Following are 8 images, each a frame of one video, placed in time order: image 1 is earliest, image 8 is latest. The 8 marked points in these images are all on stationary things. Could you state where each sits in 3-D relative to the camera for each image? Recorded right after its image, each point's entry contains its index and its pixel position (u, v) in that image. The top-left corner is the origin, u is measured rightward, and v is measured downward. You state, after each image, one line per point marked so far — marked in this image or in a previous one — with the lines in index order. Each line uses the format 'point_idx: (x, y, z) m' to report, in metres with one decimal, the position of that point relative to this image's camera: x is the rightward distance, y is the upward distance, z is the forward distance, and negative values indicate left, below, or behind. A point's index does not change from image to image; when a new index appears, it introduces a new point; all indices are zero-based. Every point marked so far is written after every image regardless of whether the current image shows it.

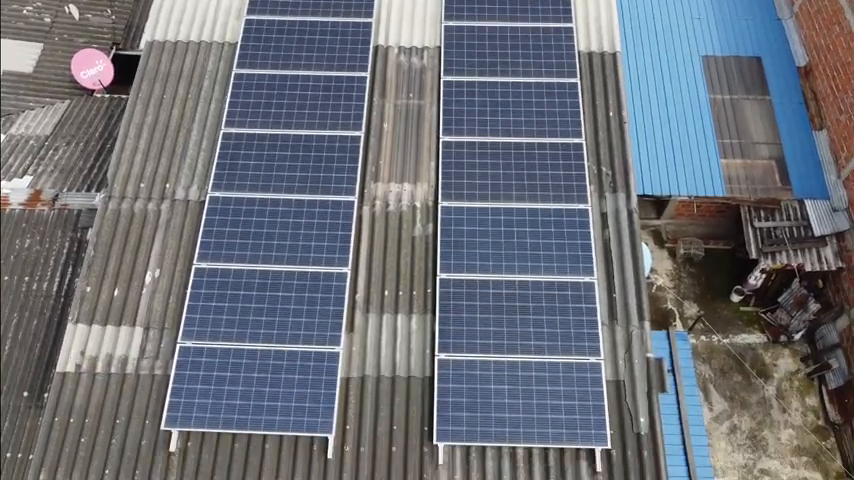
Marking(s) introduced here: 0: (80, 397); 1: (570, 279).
0: (-4.7, -2.1, +9.3) m
1: (+2.1, -0.6, +9.9) m
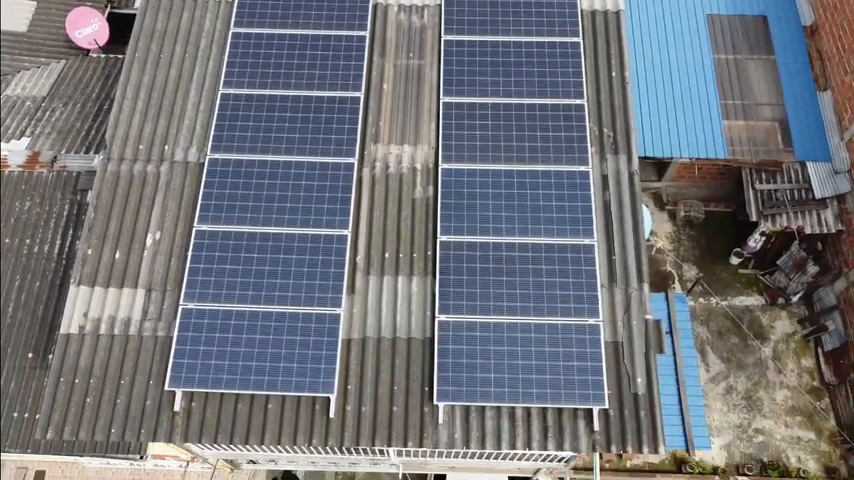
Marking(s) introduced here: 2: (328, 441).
0: (-4.7, -1.6, +9.4) m
1: (+2.1, 0.0, +9.9) m
2: (-1.3, -2.6, +8.9) m
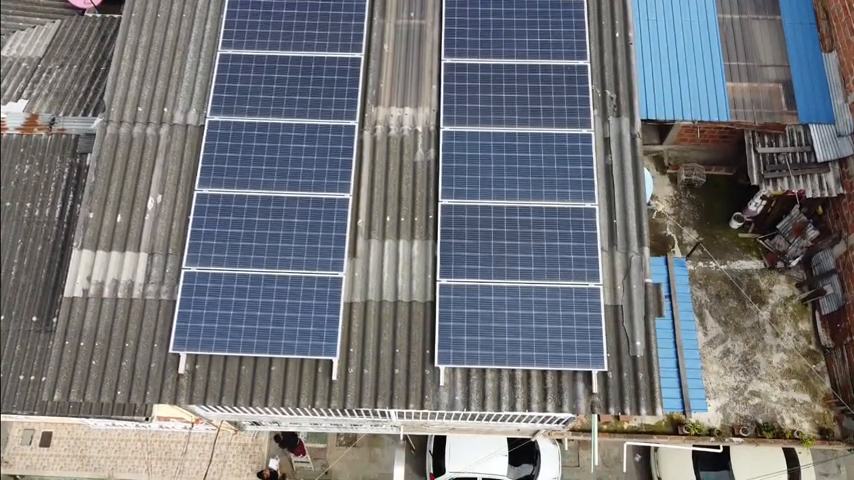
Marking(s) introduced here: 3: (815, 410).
0: (-4.7, -1.1, +9.5) m
1: (+2.1, +0.5, +9.9) m
2: (-1.3, -2.2, +9.1) m
3: (+8.8, -3.8, +15.5) m
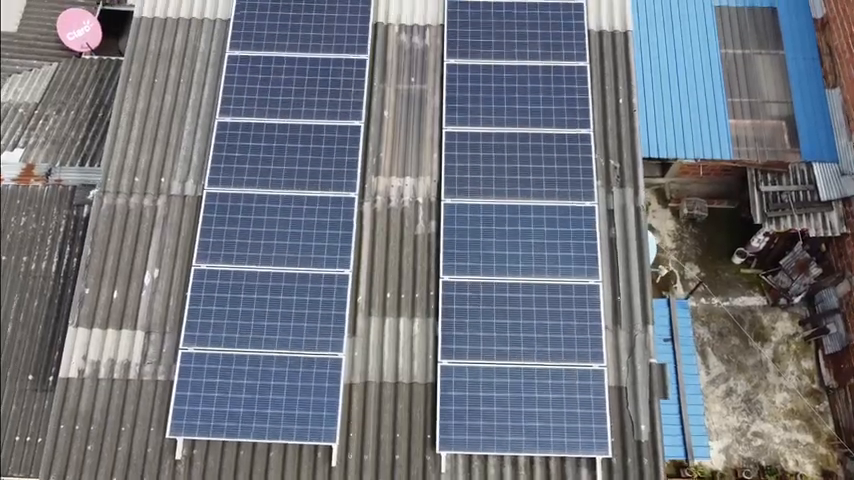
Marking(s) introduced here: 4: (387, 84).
0: (-4.7, -2.2, +9.3) m
1: (+2.1, -0.6, +9.8) m
2: (-1.3, -3.3, +8.9) m
3: (+8.8, -4.9, +15.4) m
4: (-0.6, +2.5, +11.1) m
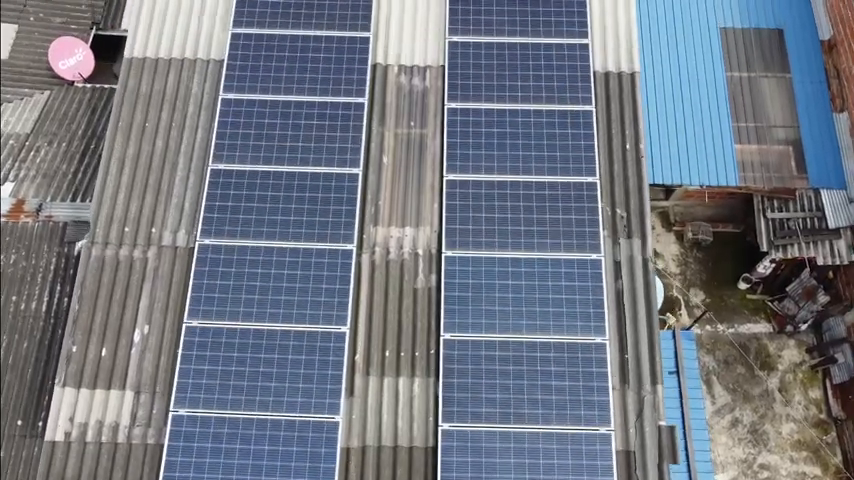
0: (-4.7, -3.0, +9.0) m
1: (+2.1, -1.4, +9.4) m
2: (-1.3, -4.0, +8.6) m
3: (+8.8, -5.7, +15.0) m
4: (-0.6, +1.8, +10.7) m
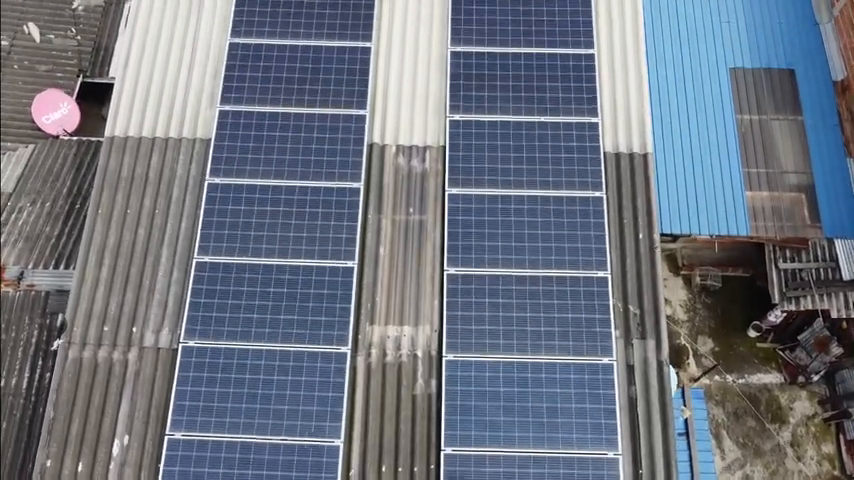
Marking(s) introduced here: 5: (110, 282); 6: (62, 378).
0: (-4.7, -4.4, +8.3) m
1: (+2.1, -2.8, +8.8) m
2: (-1.3, -5.4, +7.9) m
3: (+8.8, -7.1, +14.4) m
4: (-0.6, +0.4, +10.1) m
5: (-4.5, -0.6, +9.8) m
6: (-5.0, -1.9, +9.3) m
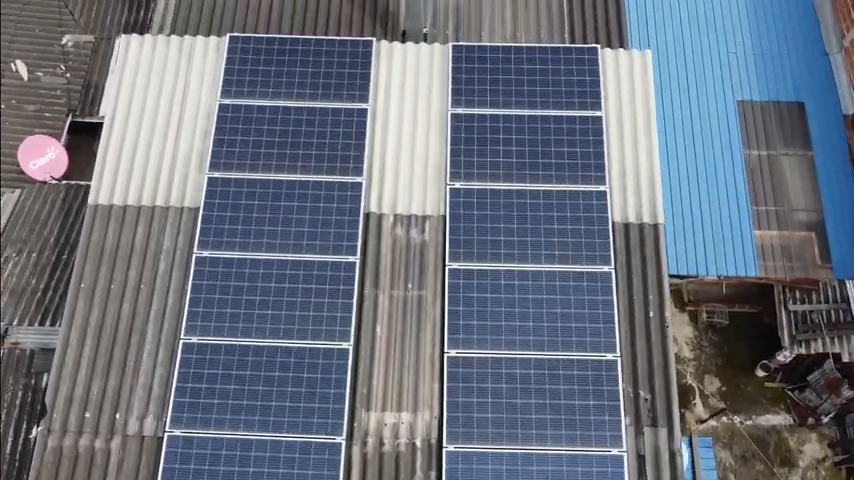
0: (-4.7, -5.5, +7.8) m
1: (+2.1, -3.8, +8.3) m
2: (-1.3, -6.5, +7.5) m
3: (+8.8, -8.1, +13.9) m
4: (-0.7, -0.7, +9.6) m
5: (-4.6, -1.7, +9.3) m
6: (-5.0, -2.9, +8.8) m
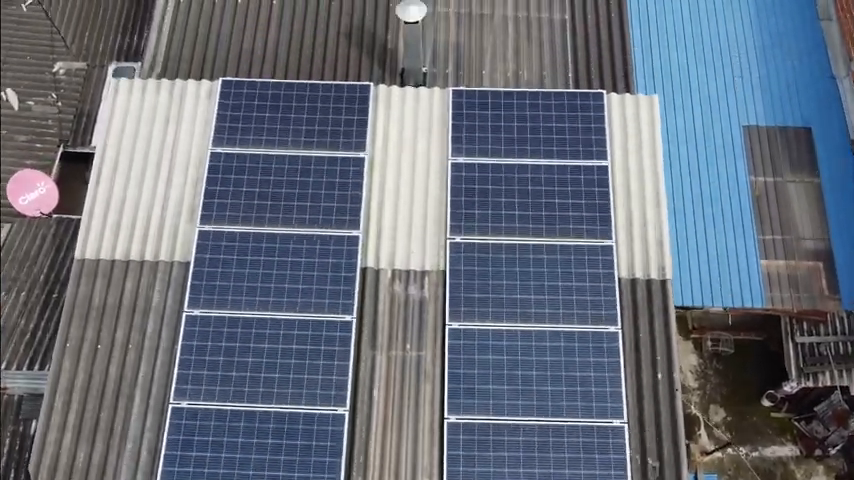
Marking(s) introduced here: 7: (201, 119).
0: (-4.7, -6.2, +7.5) m
1: (+2.1, -4.6, +7.9) m
2: (-1.3, -7.3, +7.1) m
3: (+8.8, -8.9, +13.6) m
4: (-0.7, -1.5, +9.2) m
5: (-4.6, -2.4, +8.9) m
6: (-5.0, -3.7, +8.4) m
7: (-3.4, +1.8, +10.4) m
